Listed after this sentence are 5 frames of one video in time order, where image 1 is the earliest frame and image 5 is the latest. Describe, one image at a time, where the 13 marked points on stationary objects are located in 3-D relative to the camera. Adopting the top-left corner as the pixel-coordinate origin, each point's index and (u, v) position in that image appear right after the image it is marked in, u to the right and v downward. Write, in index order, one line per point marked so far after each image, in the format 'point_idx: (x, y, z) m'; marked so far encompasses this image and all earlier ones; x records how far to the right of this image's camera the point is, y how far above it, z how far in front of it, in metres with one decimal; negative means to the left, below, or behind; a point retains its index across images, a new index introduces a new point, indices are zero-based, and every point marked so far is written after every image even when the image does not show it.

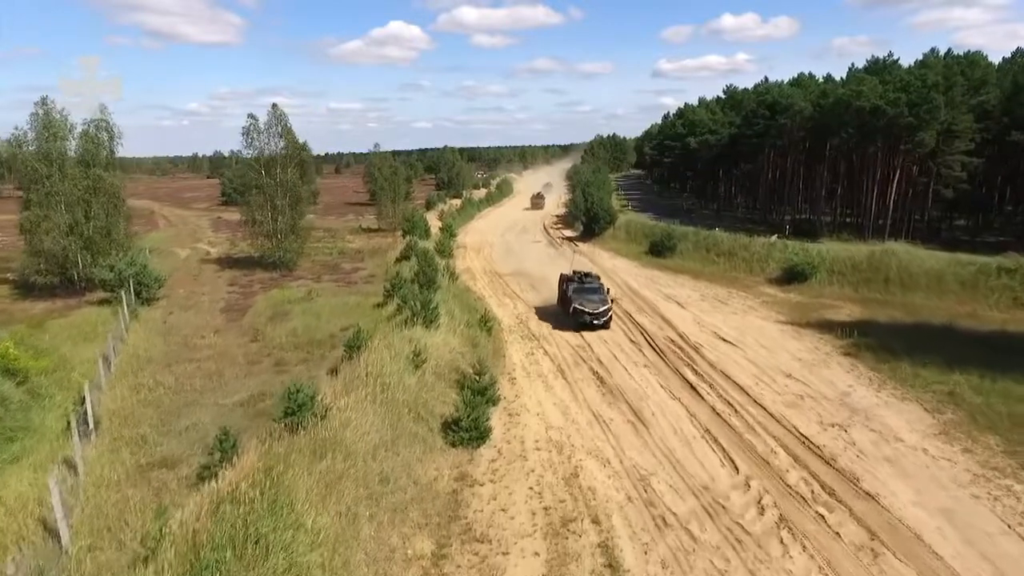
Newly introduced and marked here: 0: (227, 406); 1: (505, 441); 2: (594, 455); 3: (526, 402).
0: (-6.0, -2.5, +17.6) m
1: (-0.1, -2.9, +15.8) m
2: (+1.5, -3.0, +15.0) m
3: (+0.3, -2.5, +18.4) m
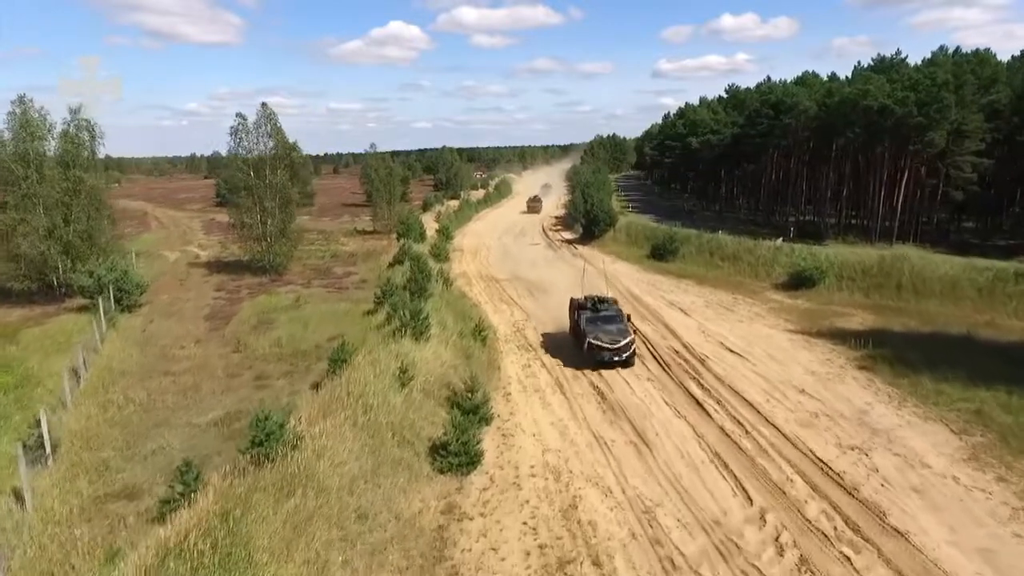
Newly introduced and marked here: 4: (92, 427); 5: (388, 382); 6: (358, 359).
0: (-6.1, -2.7, +16.4) m
1: (-0.3, -3.1, +14.6) m
2: (+1.3, -3.2, +13.8) m
3: (+0.2, -2.8, +17.2) m
4: (-8.1, -2.7, +16.1) m
5: (-2.4, -1.8, +15.9) m
6: (-3.2, -1.5, +17.6) m
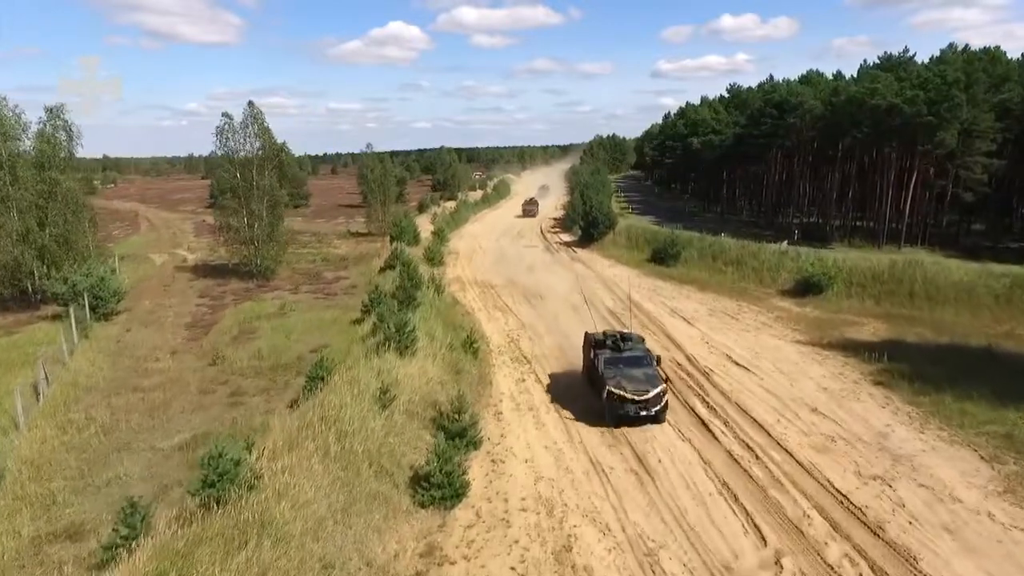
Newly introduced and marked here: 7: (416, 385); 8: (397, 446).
0: (-6.3, -2.9, +15.1) m
1: (-0.4, -3.4, +13.3) m
2: (+1.2, -3.5, +12.5) m
3: (0.0, -3.0, +15.9) m
4: (-8.2, -2.9, +14.8) m
5: (-2.6, -2.0, +14.6) m
6: (-3.4, -1.7, +16.4) m
7: (-1.9, -2.0, +16.8) m
8: (-1.9, -2.7, +14.0) m
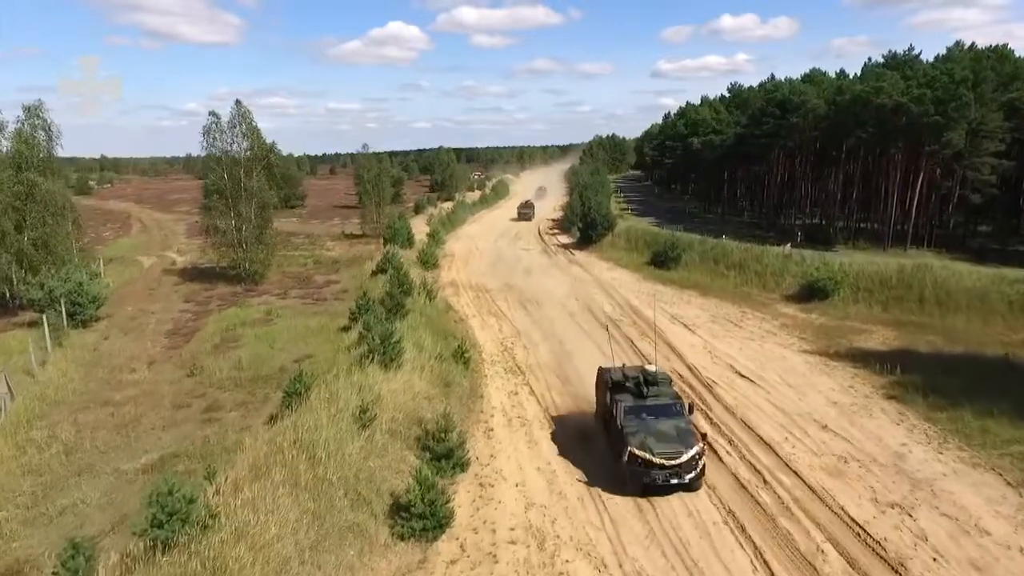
0: (-6.5, -3.1, +14.1) m
1: (-0.6, -3.5, +12.3) m
2: (+1.0, -3.7, +11.4) m
3: (-0.2, -3.2, +14.9) m
4: (-8.4, -3.1, +13.8) m
5: (-2.7, -2.2, +13.6) m
6: (-3.6, -1.9, +15.3) m
7: (-2.1, -2.1, +15.8) m
8: (-2.1, -2.8, +13.0) m
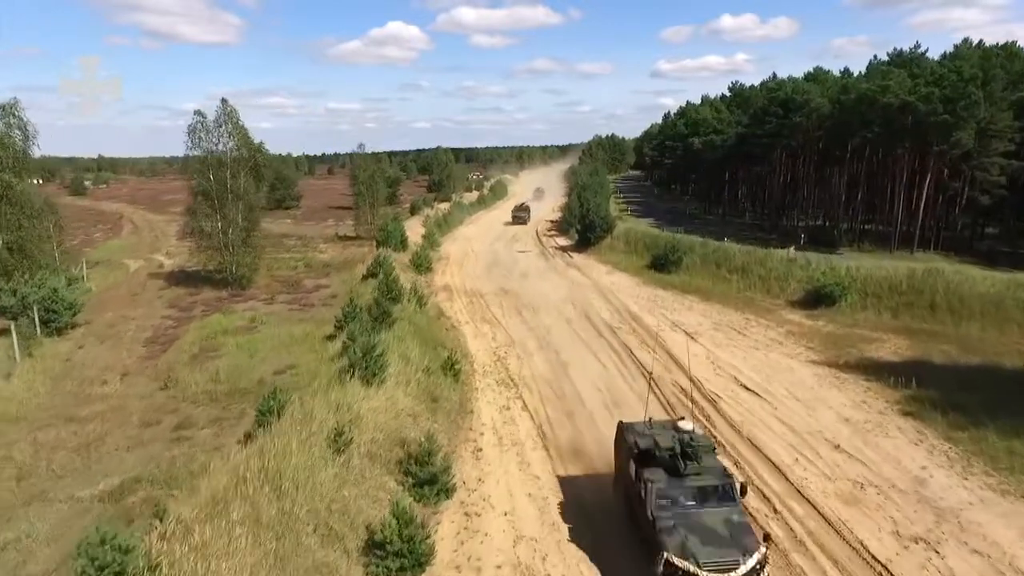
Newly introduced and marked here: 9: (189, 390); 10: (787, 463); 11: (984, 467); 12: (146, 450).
0: (-6.7, -3.3, +13.0) m
1: (-0.8, -3.7, +11.2) m
2: (+0.8, -3.8, +10.3) m
3: (-0.4, -3.4, +13.8) m
4: (-8.6, -3.3, +12.6) m
5: (-2.9, -2.4, +12.5) m
6: (-3.8, -2.1, +14.2) m
7: (-2.3, -2.3, +14.7) m
8: (-2.3, -3.0, +11.9) m
9: (-7.4, -2.3, +19.2) m
10: (+4.8, -3.1, +14.6) m
11: (+7.8, -3.0, +13.7) m
12: (-6.7, -3.0, +15.4) m
